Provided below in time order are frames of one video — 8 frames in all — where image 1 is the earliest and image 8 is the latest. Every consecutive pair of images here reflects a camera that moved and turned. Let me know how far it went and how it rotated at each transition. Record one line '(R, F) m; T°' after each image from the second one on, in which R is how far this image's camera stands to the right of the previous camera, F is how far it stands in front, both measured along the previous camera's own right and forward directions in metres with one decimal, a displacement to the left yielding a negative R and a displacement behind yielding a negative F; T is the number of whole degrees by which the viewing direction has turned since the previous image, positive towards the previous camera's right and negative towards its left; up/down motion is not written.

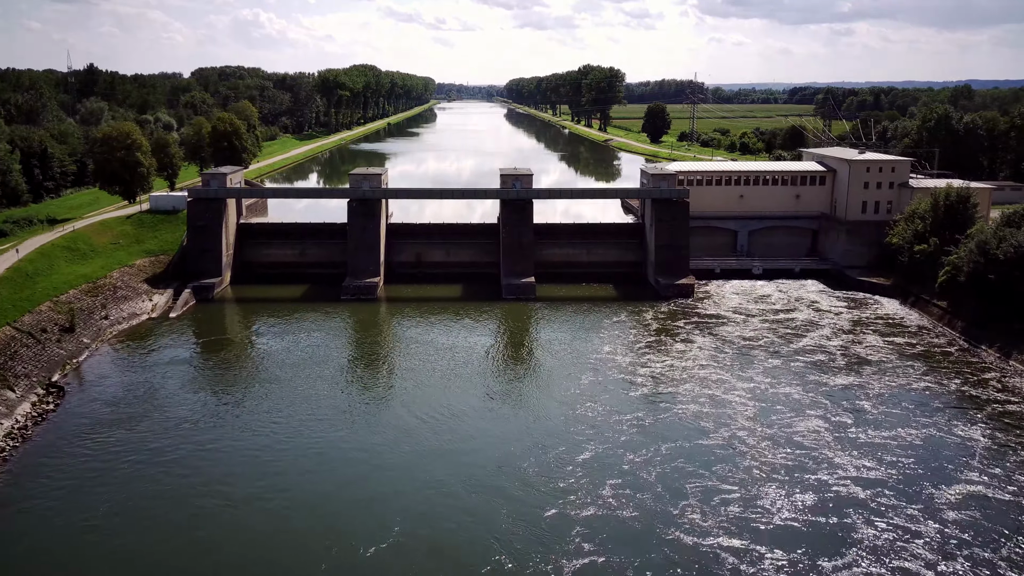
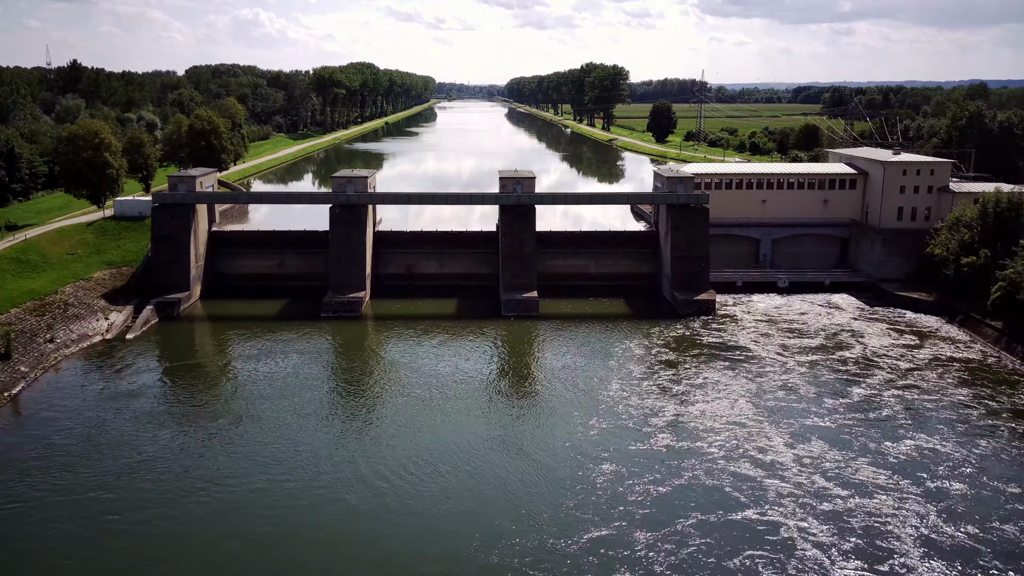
(0.0, +3.0) m; 0°
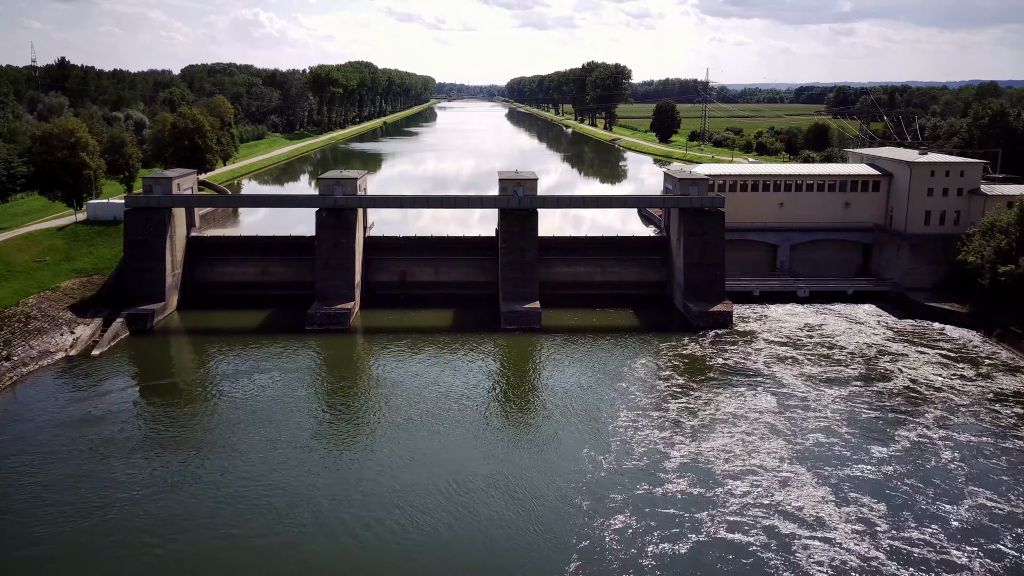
(0.0, +2.0) m; 0°
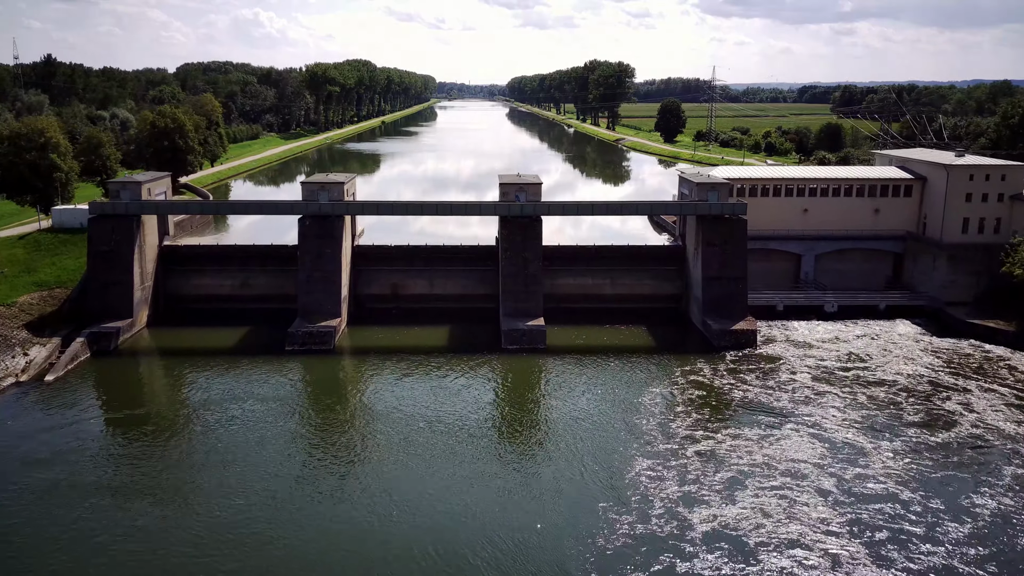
(0.0, +2.3) m; 0°
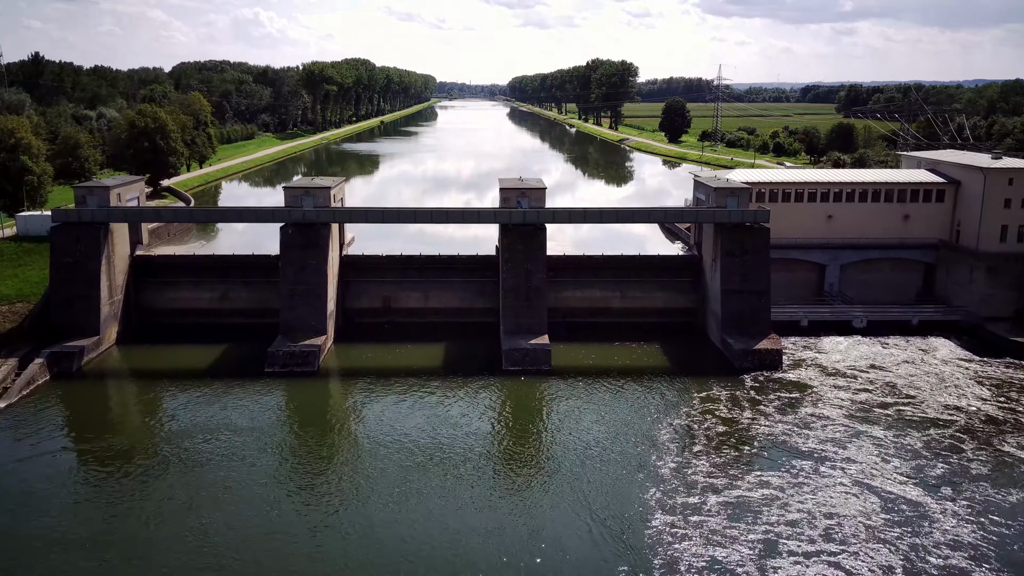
(0.0, +1.9) m; 0°
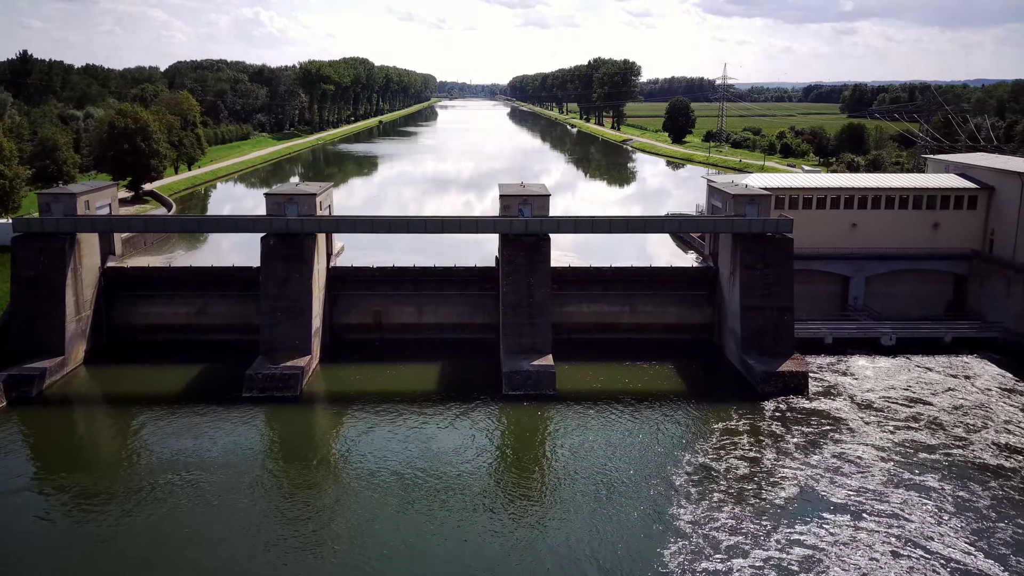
(0.0, +1.7) m; 0°
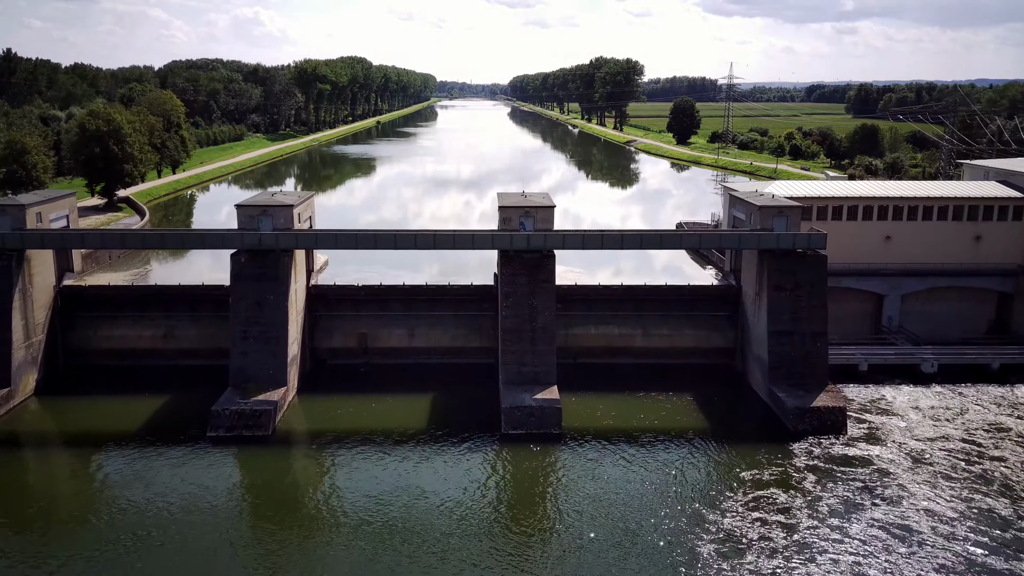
(0.0, +2.1) m; 0°
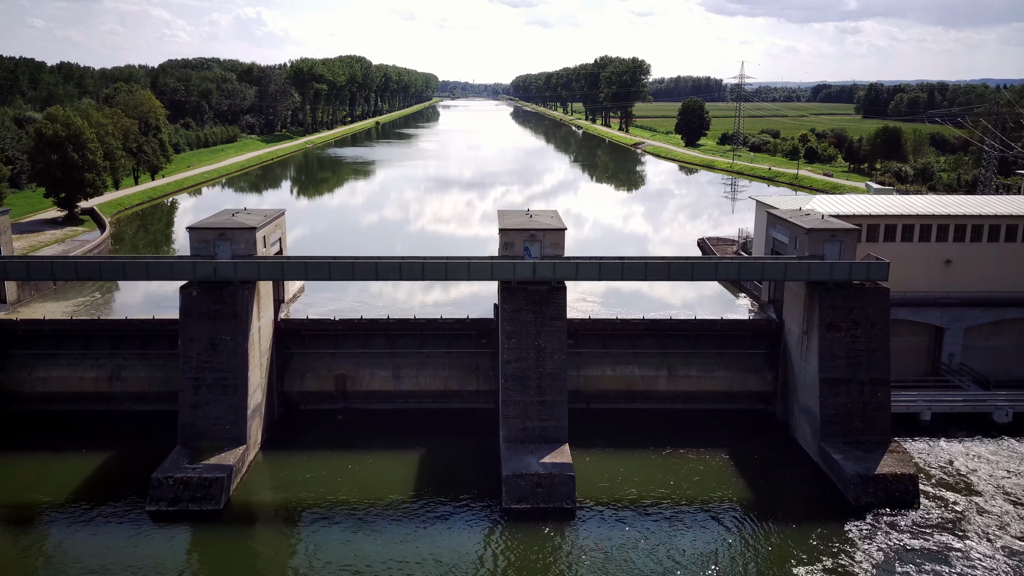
(0.0, +2.8) m; 0°
